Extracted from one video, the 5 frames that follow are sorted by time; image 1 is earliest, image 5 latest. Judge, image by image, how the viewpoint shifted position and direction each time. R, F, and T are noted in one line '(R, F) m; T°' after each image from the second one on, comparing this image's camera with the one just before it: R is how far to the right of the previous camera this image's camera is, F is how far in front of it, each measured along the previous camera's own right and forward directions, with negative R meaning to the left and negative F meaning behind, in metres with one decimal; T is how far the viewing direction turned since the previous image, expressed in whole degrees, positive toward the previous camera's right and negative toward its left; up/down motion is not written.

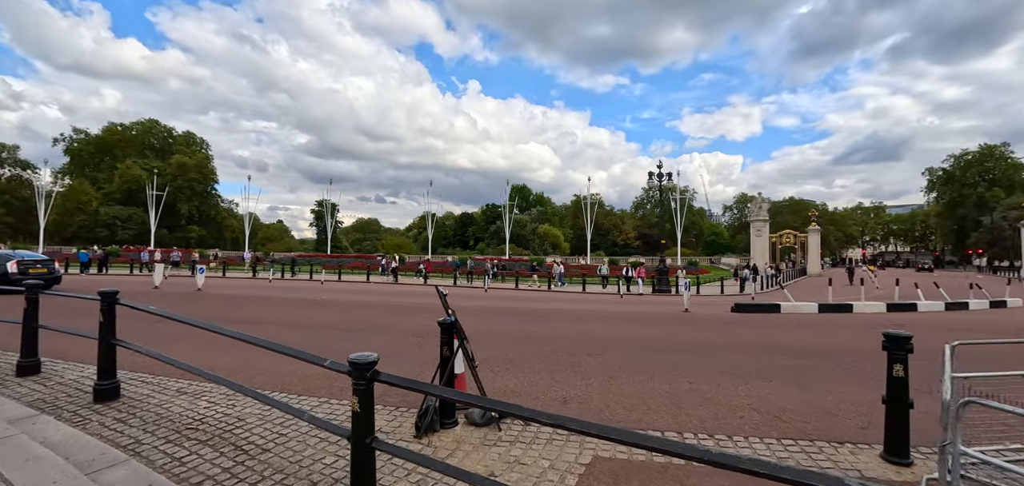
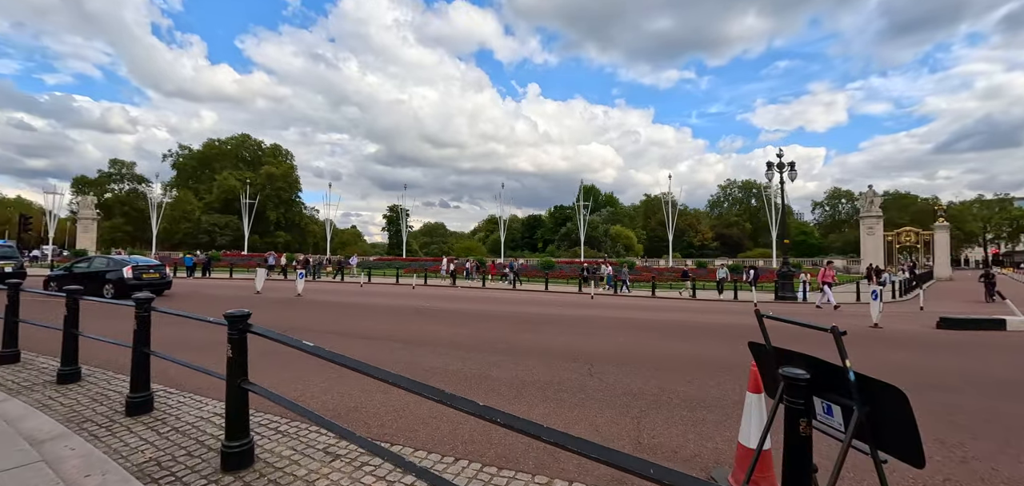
(-1.8, +1.8) m; -8°
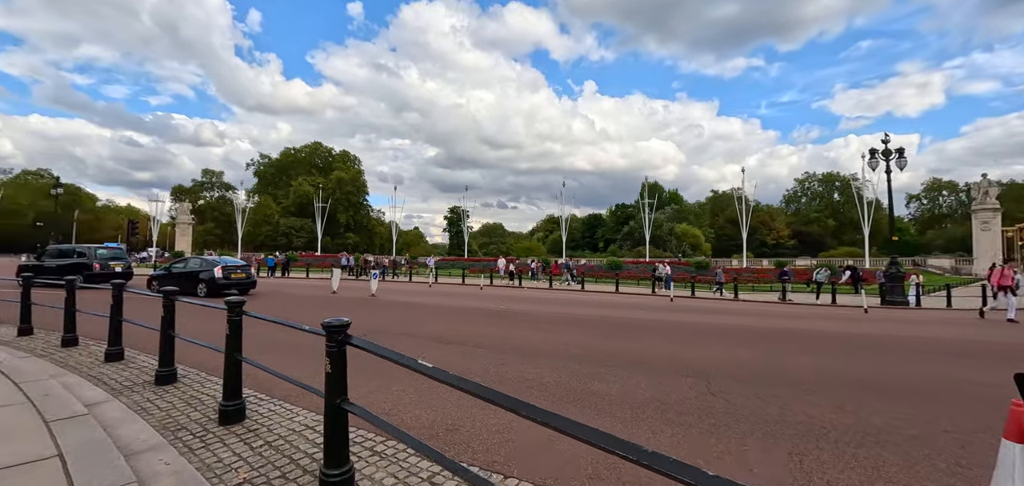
(-0.5, +0.6) m; -7°
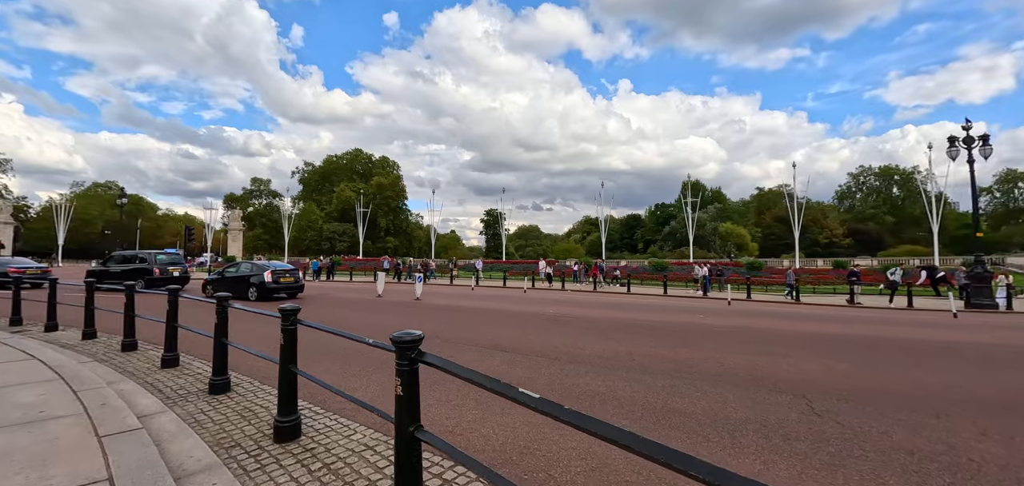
(-0.3, +0.5) m; -4°
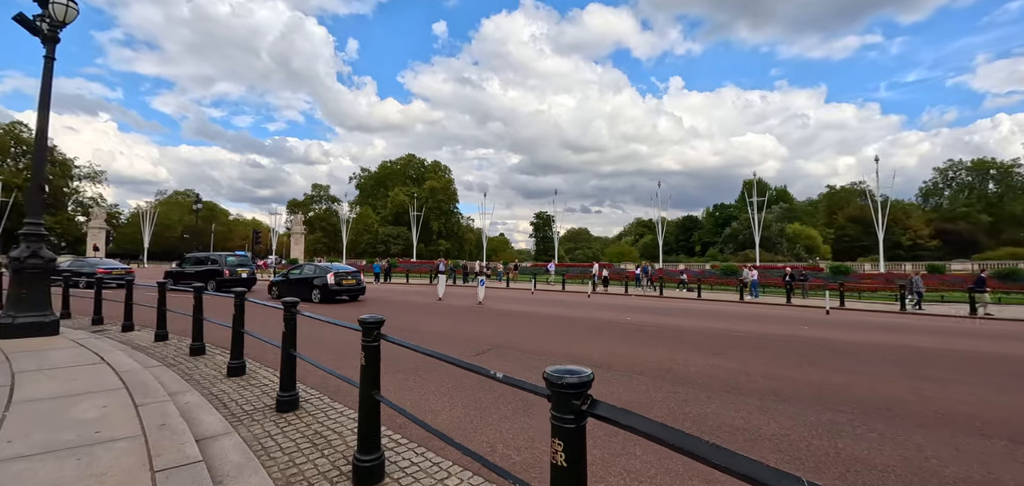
(-0.6, +0.9) m; -6°
